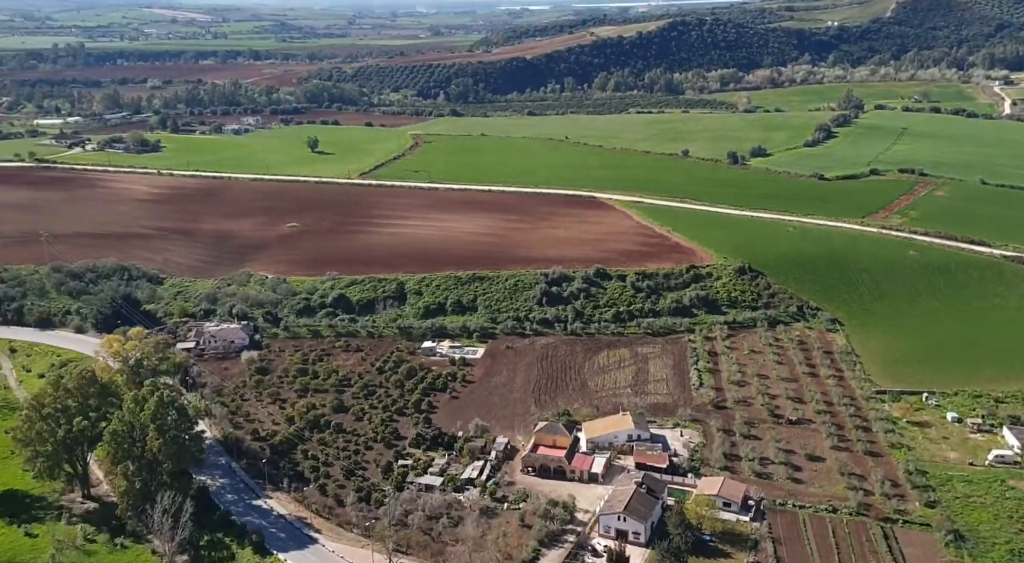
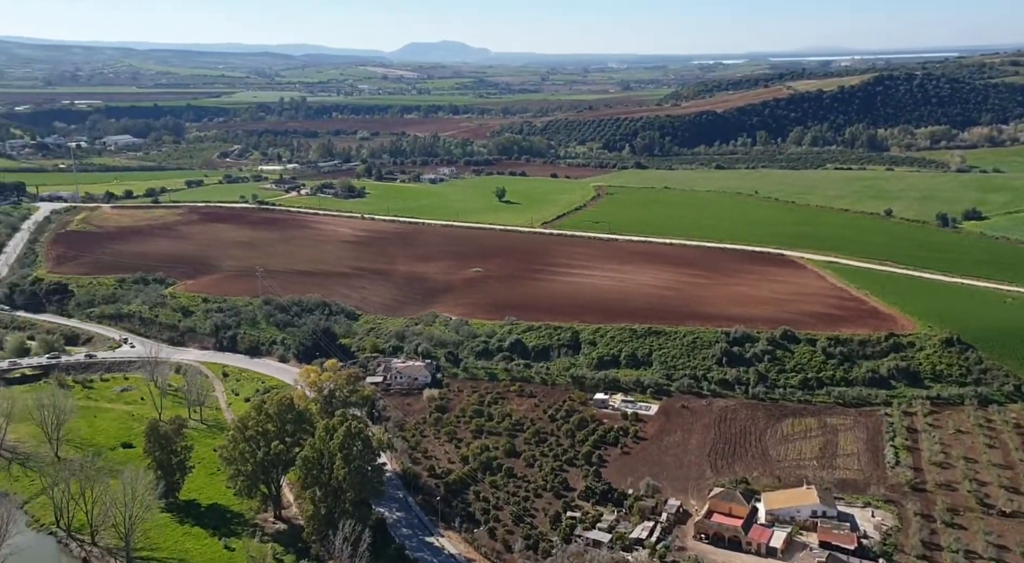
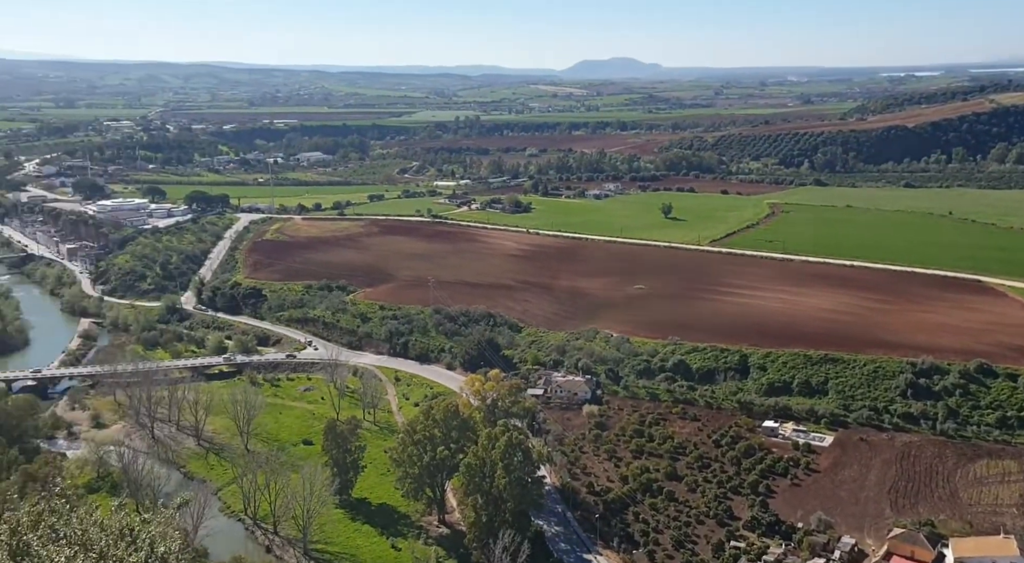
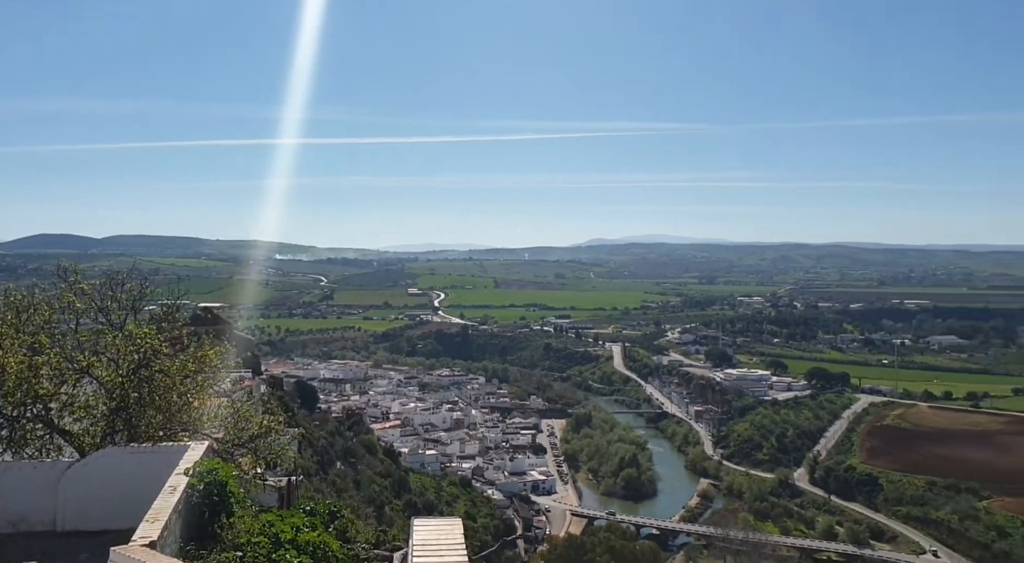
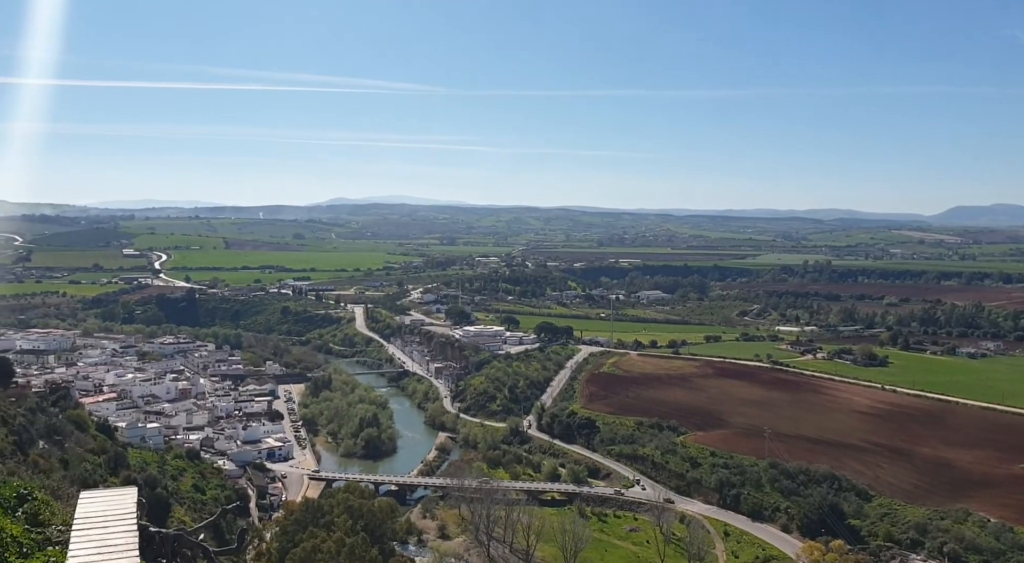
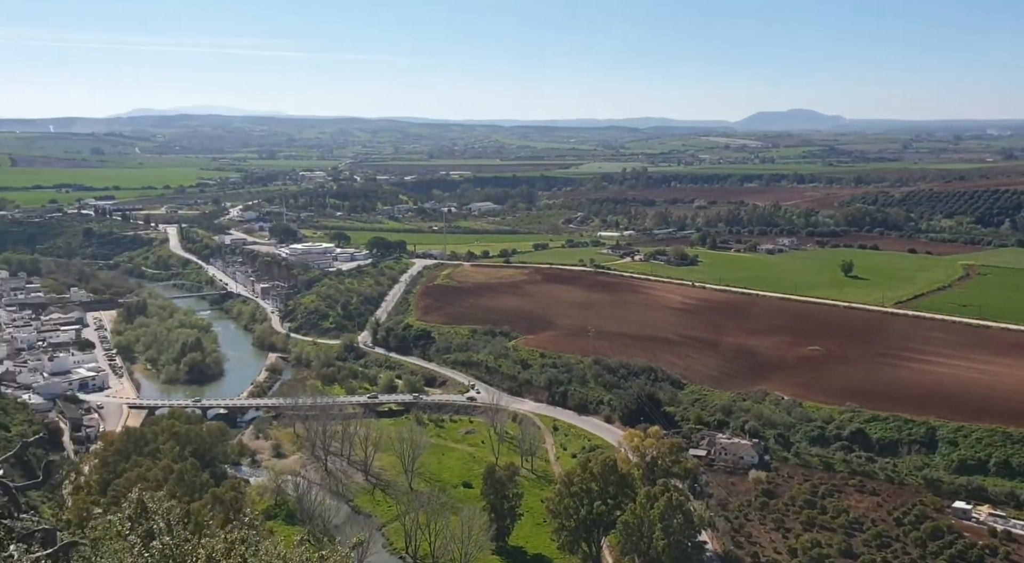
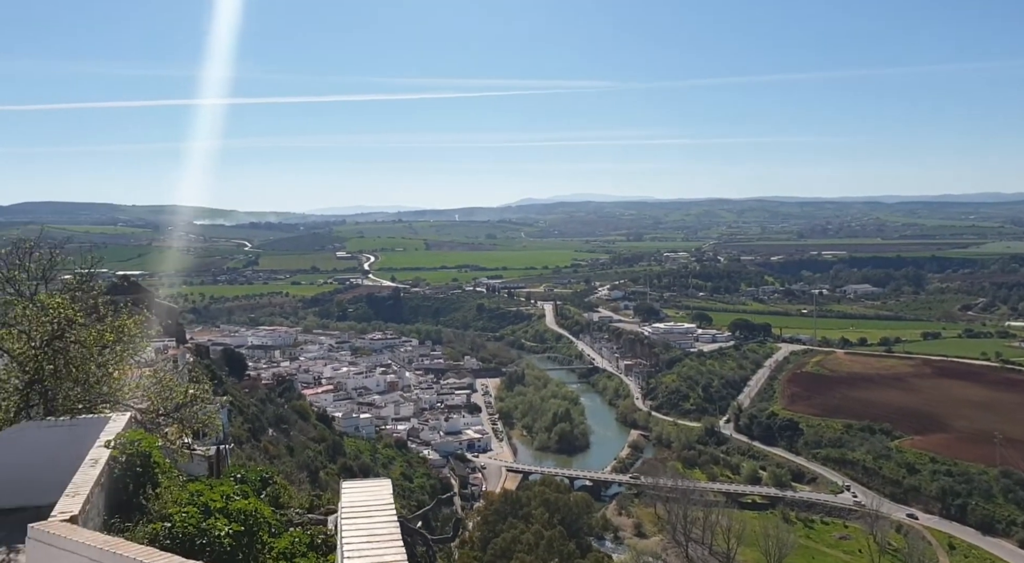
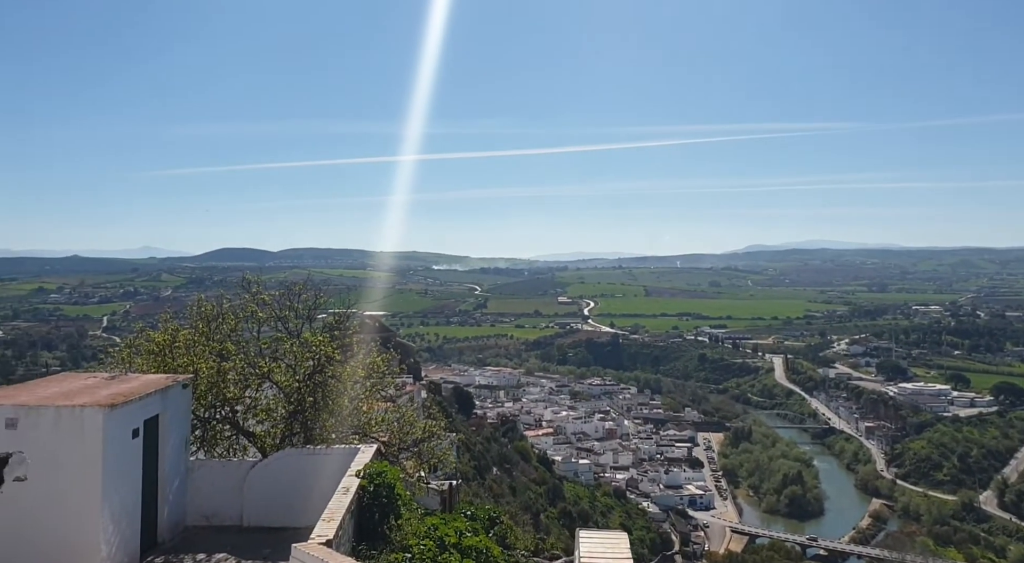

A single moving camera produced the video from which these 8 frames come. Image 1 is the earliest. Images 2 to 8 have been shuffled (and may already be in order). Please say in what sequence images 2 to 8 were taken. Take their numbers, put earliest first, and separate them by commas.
2, 3, 6, 5, 7, 8, 4
